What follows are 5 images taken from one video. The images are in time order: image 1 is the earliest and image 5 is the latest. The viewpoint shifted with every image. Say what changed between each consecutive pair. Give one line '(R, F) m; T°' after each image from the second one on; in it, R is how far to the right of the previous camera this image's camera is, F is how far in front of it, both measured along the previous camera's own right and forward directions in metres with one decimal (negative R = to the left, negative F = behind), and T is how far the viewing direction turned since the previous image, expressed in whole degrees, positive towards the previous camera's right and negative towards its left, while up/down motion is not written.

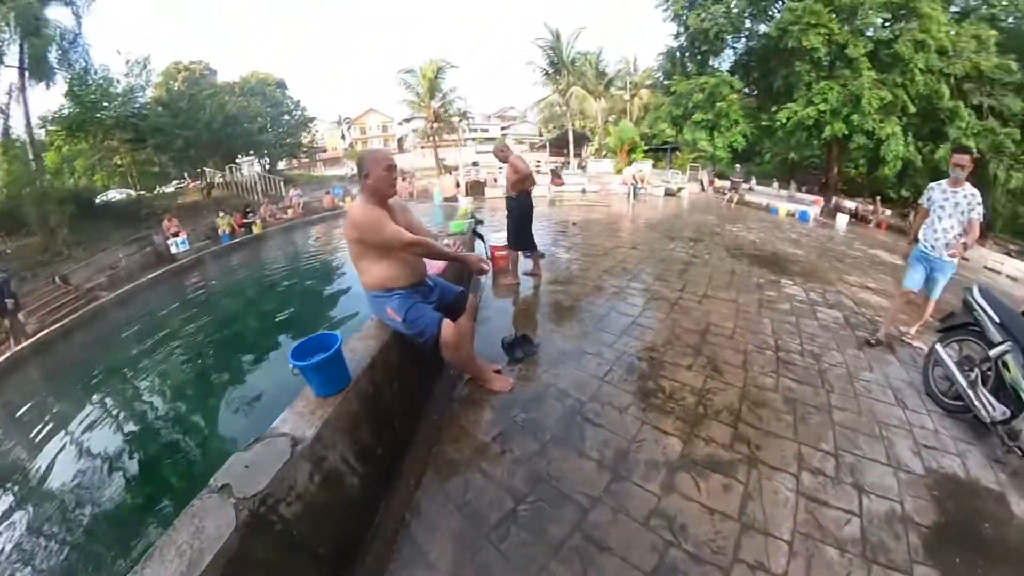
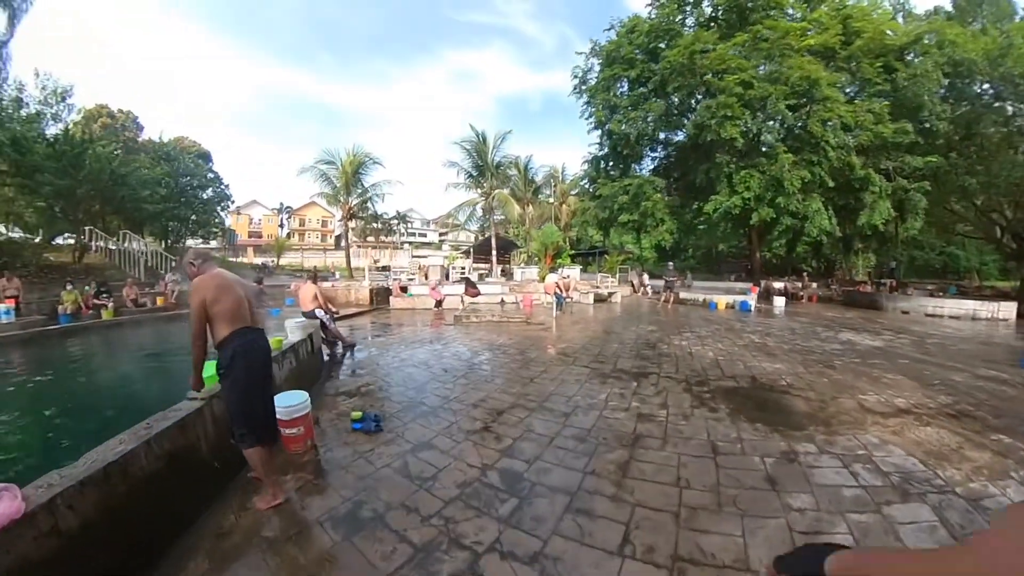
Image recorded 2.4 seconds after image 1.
(+1.2, +2.9) m; +6°
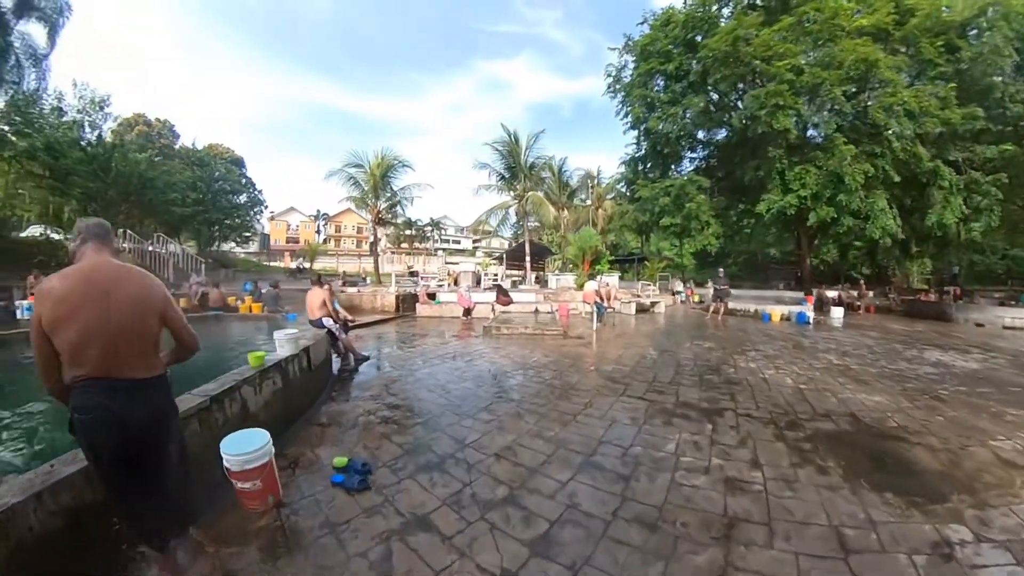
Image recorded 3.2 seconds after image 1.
(0.0, +0.9) m; -4°
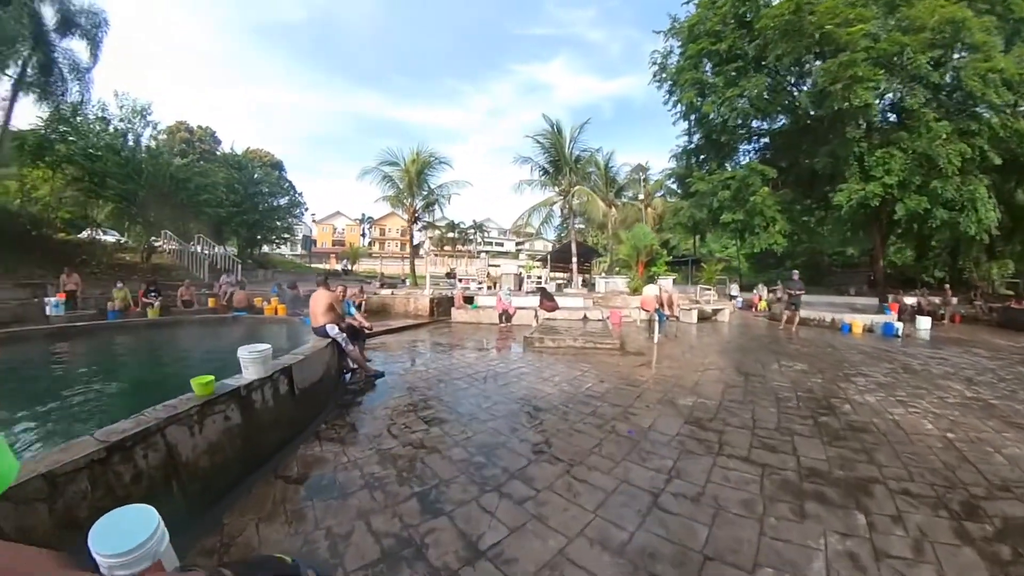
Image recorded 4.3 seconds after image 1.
(0.0, +1.2) m; -5°
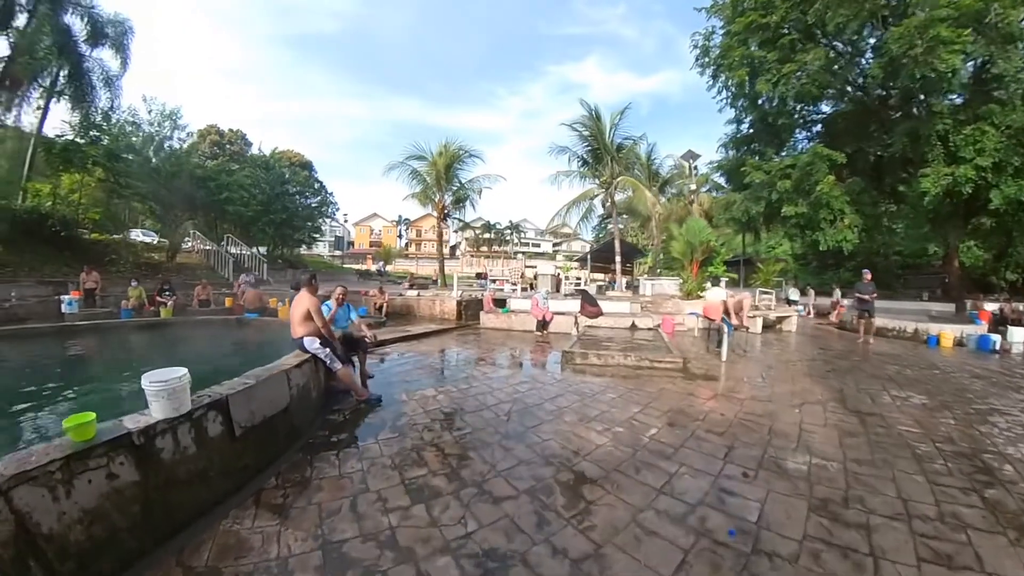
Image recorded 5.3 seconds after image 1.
(0.0, +1.2) m; -4°
